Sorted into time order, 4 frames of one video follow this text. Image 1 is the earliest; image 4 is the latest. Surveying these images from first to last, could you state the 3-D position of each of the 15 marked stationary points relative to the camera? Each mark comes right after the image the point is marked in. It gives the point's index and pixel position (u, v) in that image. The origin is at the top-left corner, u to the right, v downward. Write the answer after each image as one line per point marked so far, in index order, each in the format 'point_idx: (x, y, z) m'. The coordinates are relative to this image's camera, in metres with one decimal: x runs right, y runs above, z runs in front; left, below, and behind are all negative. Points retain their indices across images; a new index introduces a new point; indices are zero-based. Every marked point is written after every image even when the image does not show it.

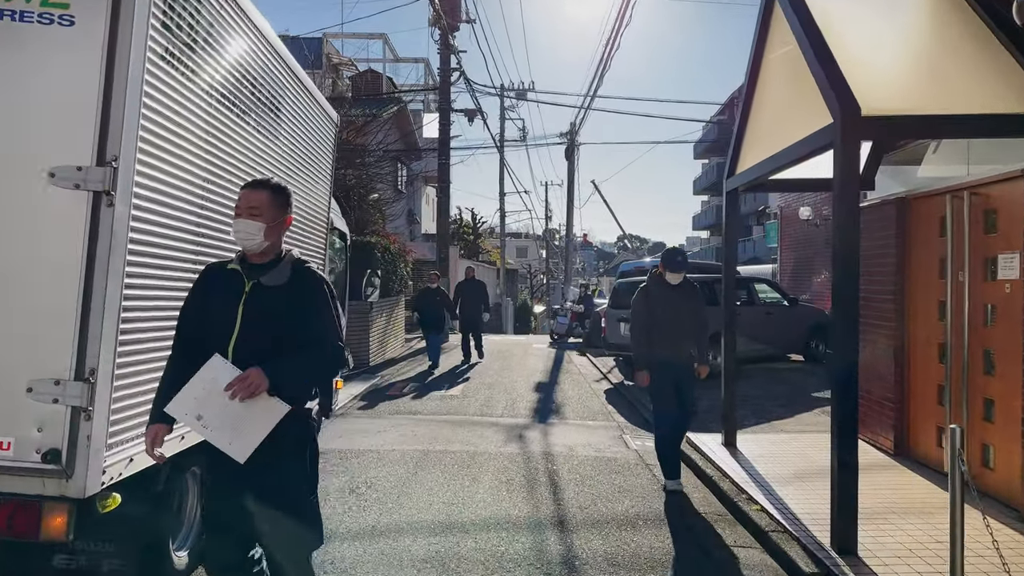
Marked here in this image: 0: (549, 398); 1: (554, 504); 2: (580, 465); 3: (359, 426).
0: (+0.5, -1.6, +10.3) m
1: (+0.3, -1.6, +5.4) m
2: (+0.6, -1.7, +6.7) m
3: (-1.7, -1.5, +7.9) m
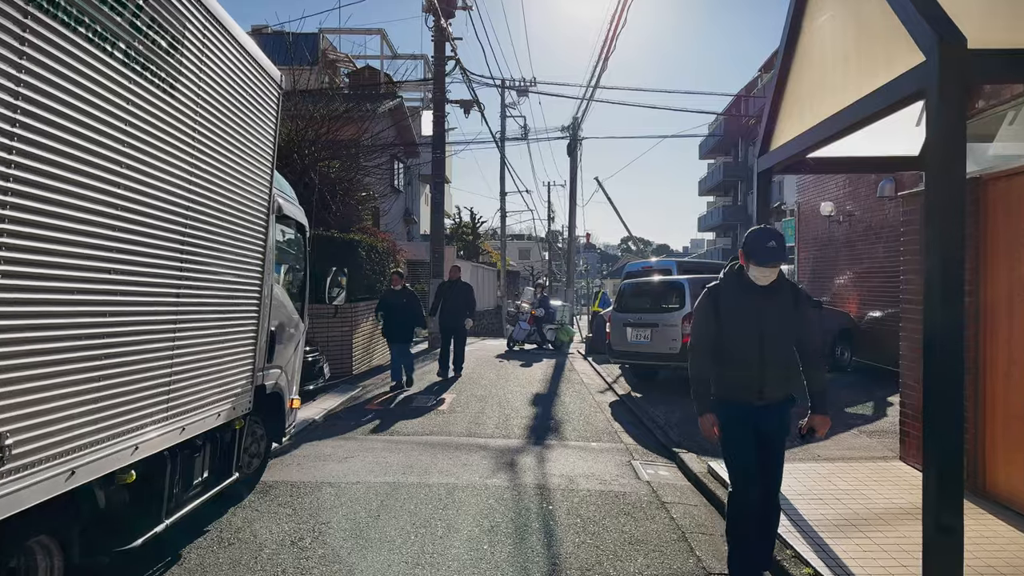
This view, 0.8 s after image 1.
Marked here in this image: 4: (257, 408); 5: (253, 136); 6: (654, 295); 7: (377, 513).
0: (+0.5, -1.6, +9.2) m
1: (+0.2, -1.6, +4.2) m
2: (+0.5, -1.7, +5.5) m
3: (-1.8, -1.5, +6.8) m
4: (-2.0, -0.9, +5.6) m
5: (-1.7, +1.0, +4.7) m
6: (+2.2, -0.1, +11.2) m
7: (-1.0, -1.6, +5.1) m
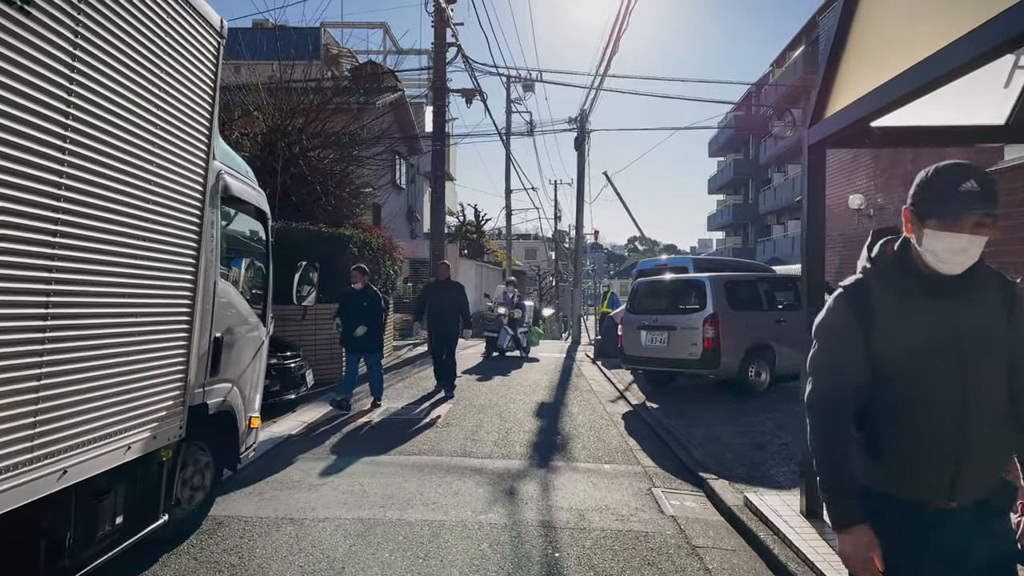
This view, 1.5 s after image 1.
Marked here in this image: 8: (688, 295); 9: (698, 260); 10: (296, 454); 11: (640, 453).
0: (+0.5, -1.6, +8.2) m
1: (+0.2, -1.6, +3.2) m
2: (+0.5, -1.6, +4.5) m
3: (-1.8, -1.5, +5.8) m
4: (-2.0, -0.9, +4.6) m
5: (-1.7, +1.0, +3.8) m
6: (+2.3, -0.1, +10.2) m
7: (-1.0, -1.6, +4.1) m
8: (+2.4, -0.1, +10.0) m
9: (+3.5, +0.5, +13.6) m
10: (-2.0, -1.5, +6.7) m
11: (+1.3, -1.6, +7.1) m
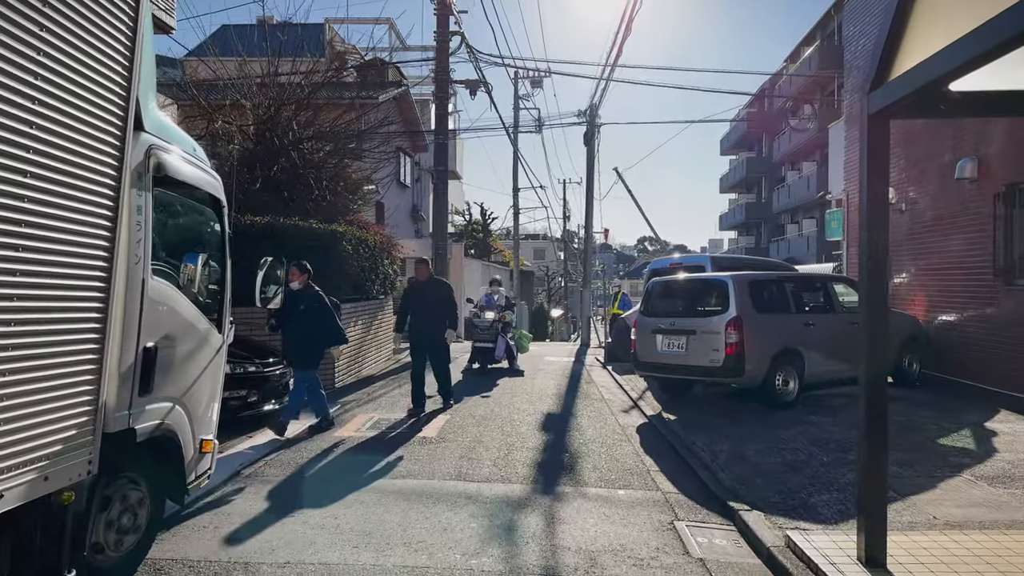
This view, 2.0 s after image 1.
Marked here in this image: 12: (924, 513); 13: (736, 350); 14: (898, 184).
0: (+0.5, -1.6, +7.4) m
1: (+0.1, -1.6, +2.4) m
2: (+0.5, -1.6, +3.7) m
3: (-1.8, -1.5, +5.0) m
4: (-2.0, -0.9, +3.8) m
5: (-1.8, +1.0, +3.0) m
6: (+2.3, -0.1, +9.4) m
7: (-1.0, -1.6, +3.3) m
8: (+2.5, -0.1, +9.1) m
9: (+3.6, +0.5, +12.7) m
10: (-2.0, -1.5, +5.9) m
11: (+1.3, -1.6, +6.3) m
12: (+2.9, -1.5, +5.0) m
13: (+2.7, -0.7, +8.6) m
14: (+6.5, +1.8, +12.1) m
